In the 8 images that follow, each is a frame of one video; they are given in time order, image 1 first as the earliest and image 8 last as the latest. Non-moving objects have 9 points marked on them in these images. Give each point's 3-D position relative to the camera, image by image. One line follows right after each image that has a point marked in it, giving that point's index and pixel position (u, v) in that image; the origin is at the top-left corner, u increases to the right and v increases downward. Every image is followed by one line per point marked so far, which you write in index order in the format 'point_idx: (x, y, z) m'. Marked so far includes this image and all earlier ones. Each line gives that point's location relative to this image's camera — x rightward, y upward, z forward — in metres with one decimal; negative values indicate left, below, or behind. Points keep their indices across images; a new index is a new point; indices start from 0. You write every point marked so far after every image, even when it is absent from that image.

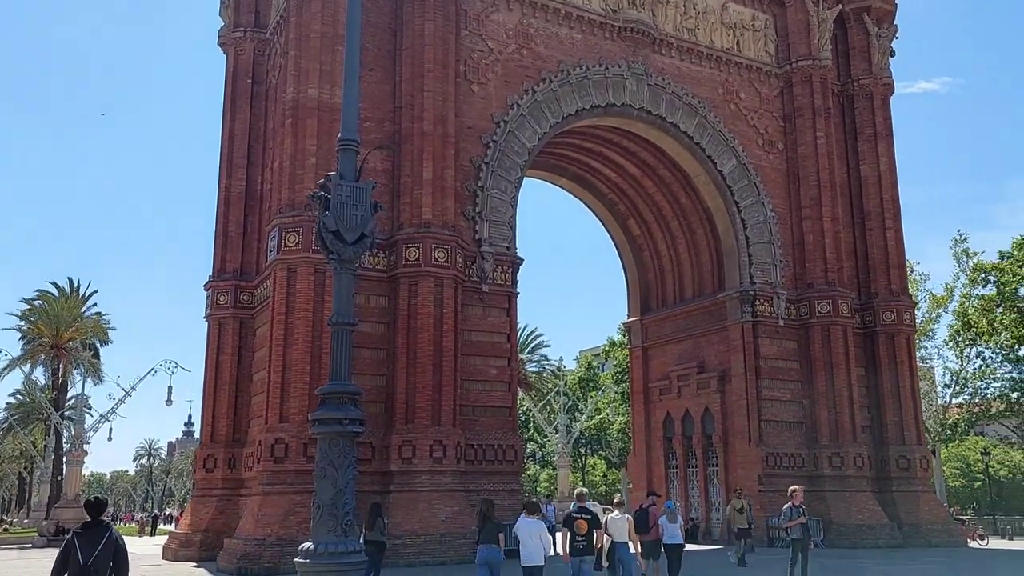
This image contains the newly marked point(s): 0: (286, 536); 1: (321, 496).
0: (-4.3, -4.7, +17.1) m
1: (-2.3, -2.5, +10.6) m
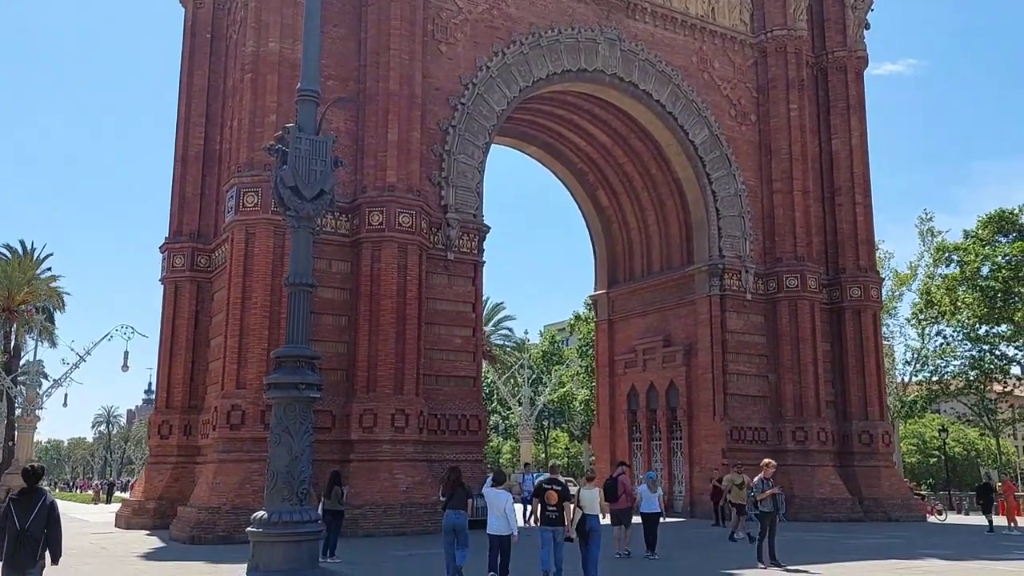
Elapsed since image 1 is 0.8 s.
0: (-5.0, -4.0, +16.6) m
1: (-2.7, -2.0, +10.2) m
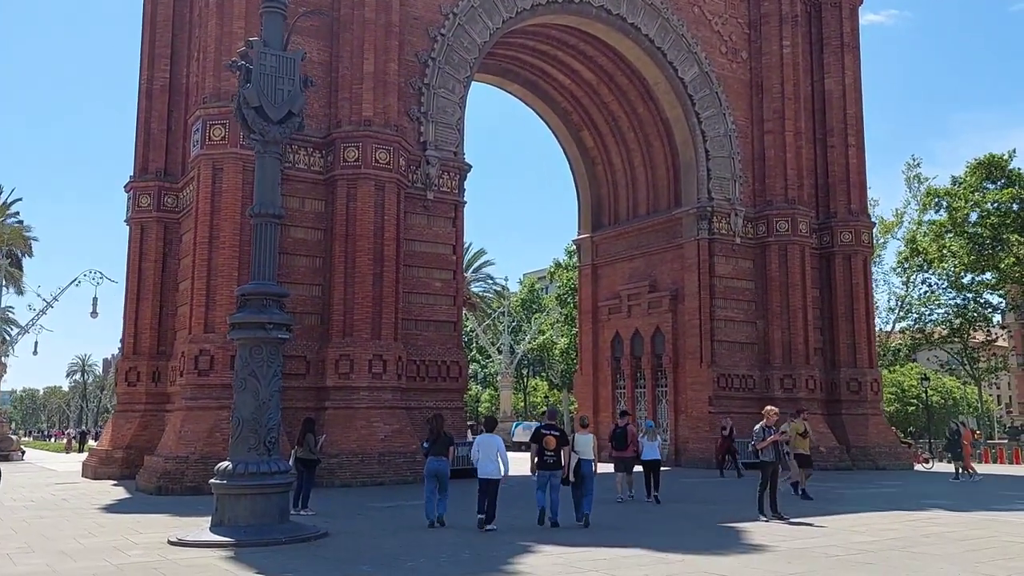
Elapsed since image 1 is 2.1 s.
0: (-5.3, -2.9, +15.8) m
1: (-2.8, -1.3, +9.3) m
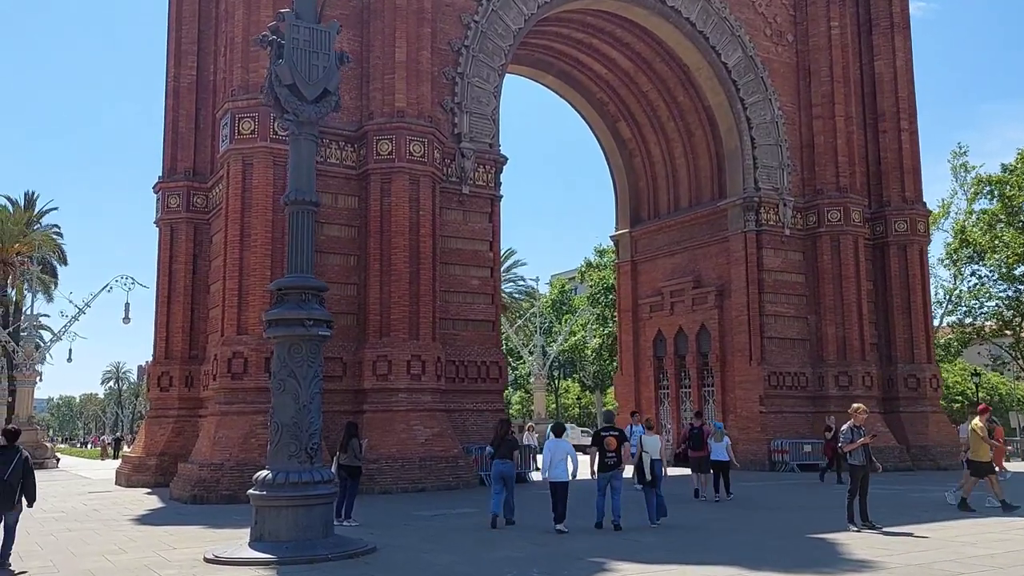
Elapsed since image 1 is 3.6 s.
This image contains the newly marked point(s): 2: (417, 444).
0: (-4.5, -2.9, +15.1) m
1: (-2.2, -1.2, +8.6) m
2: (-1.7, -2.9, +16.4) m
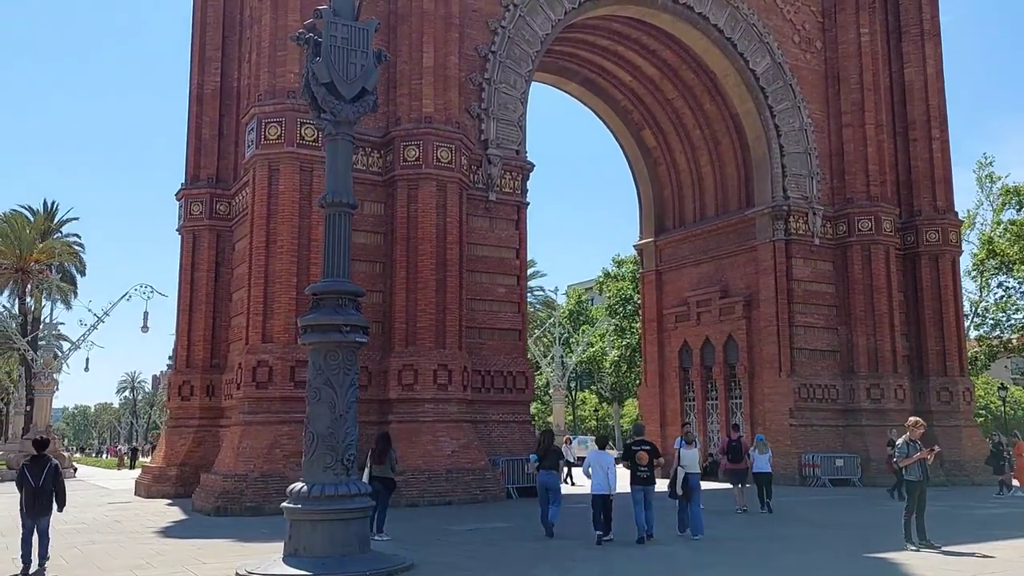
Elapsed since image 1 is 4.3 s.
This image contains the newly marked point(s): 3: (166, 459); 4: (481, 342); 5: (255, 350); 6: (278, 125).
0: (-4.0, -3.0, +14.8) m
1: (-1.8, -1.2, +8.2) m
2: (-1.2, -3.0, +16.0) m
3: (-7.7, -3.8, +19.9) m
4: (-0.6, -1.1, +18.2) m
5: (-4.5, -1.1, +15.6) m
6: (-4.2, +2.9, +16.1) m
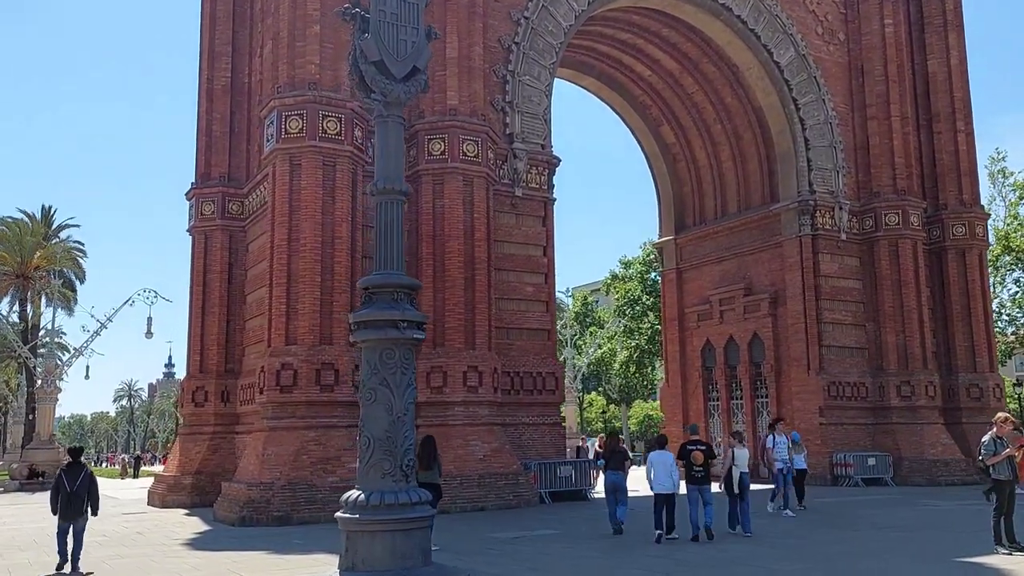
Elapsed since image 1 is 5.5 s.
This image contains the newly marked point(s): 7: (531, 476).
0: (-3.4, -3.0, +14.2) m
1: (-1.2, -1.2, +7.6) m
2: (-0.6, -3.0, +15.4) m
3: (-7.1, -3.9, +19.3) m
4: (-0.1, -1.1, +17.6) m
5: (-3.9, -1.1, +15.0) m
6: (-3.7, +2.9, +15.5) m
7: (+0.3, -3.4, +16.2) m
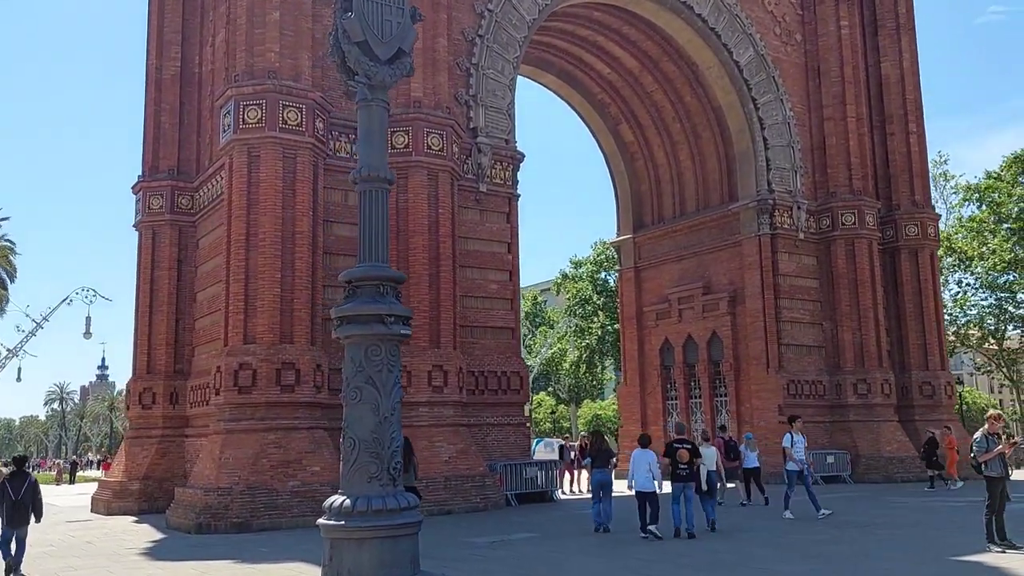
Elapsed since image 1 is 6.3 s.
0: (-3.9, -3.0, +13.6) m
1: (-1.3, -1.1, +7.2) m
2: (-1.2, -2.9, +15.0) m
3: (-7.9, -3.8, +18.4) m
4: (-0.7, -1.0, +17.2) m
5: (-4.4, -1.0, +14.4) m
6: (-4.2, +3.0, +14.9) m
7: (-0.3, -3.4, +15.8) m
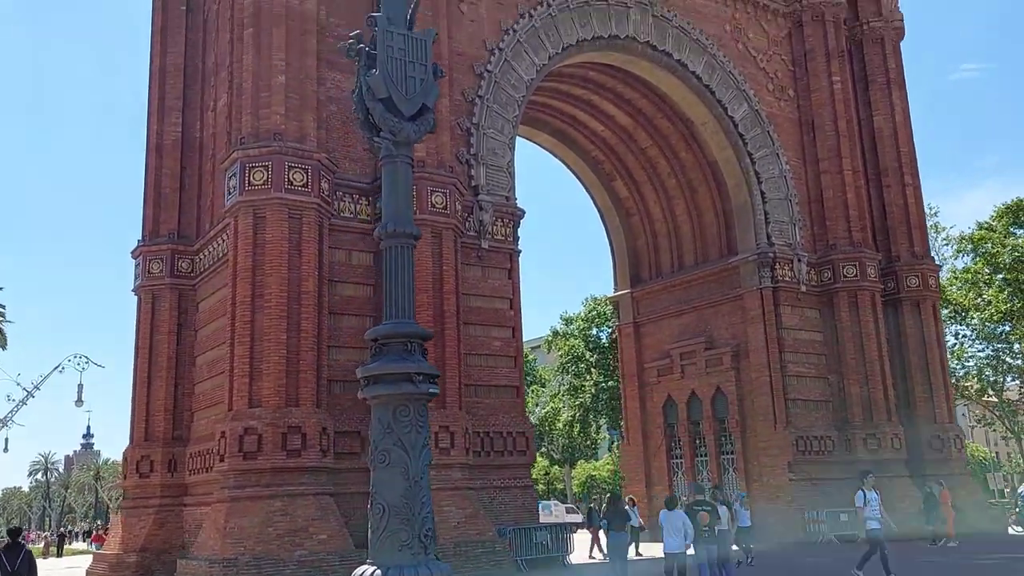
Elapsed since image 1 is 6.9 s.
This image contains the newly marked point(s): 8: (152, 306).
0: (-3.6, -3.9, +13.1) m
1: (-1.0, -1.6, +6.9) m
2: (-1.0, -3.9, +14.6) m
3: (-7.7, -5.1, +17.9) m
4: (-0.6, -2.1, +16.9) m
5: (-4.3, -2.0, +14.0) m
6: (-4.1, +2.0, +14.8) m
7: (-0.1, -4.4, +15.4) m
8: (-7.7, -0.4, +19.2) m
